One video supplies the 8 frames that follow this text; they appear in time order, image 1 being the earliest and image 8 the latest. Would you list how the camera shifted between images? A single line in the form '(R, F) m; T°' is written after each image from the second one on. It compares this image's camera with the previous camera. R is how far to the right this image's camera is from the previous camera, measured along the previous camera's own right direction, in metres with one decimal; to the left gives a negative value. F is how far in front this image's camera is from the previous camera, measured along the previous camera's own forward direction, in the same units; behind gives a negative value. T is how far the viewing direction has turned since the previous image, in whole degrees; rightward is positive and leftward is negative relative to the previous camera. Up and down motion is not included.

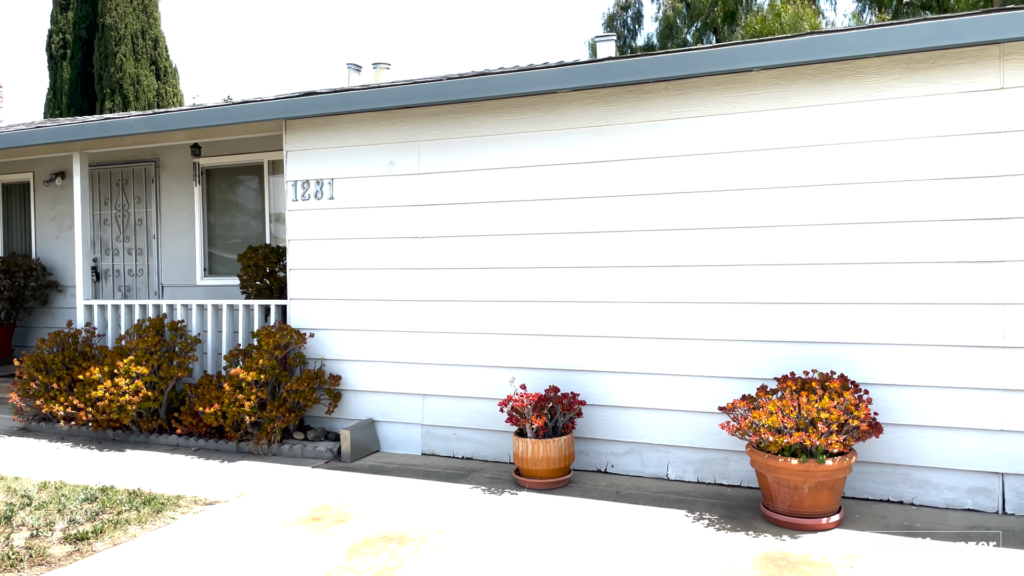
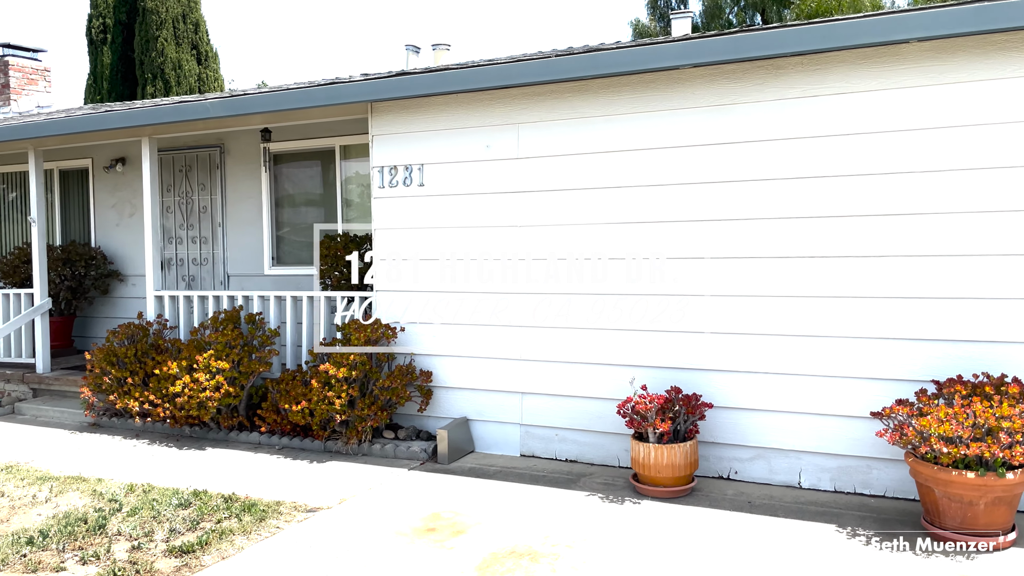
(-0.5, +0.4) m; -1°
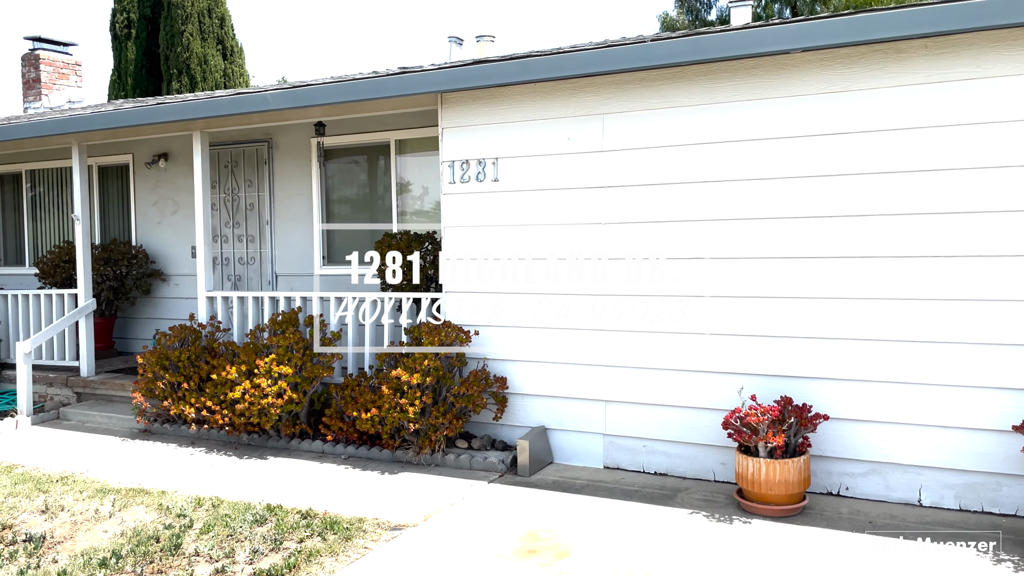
(-0.4, +0.3) m; -1°
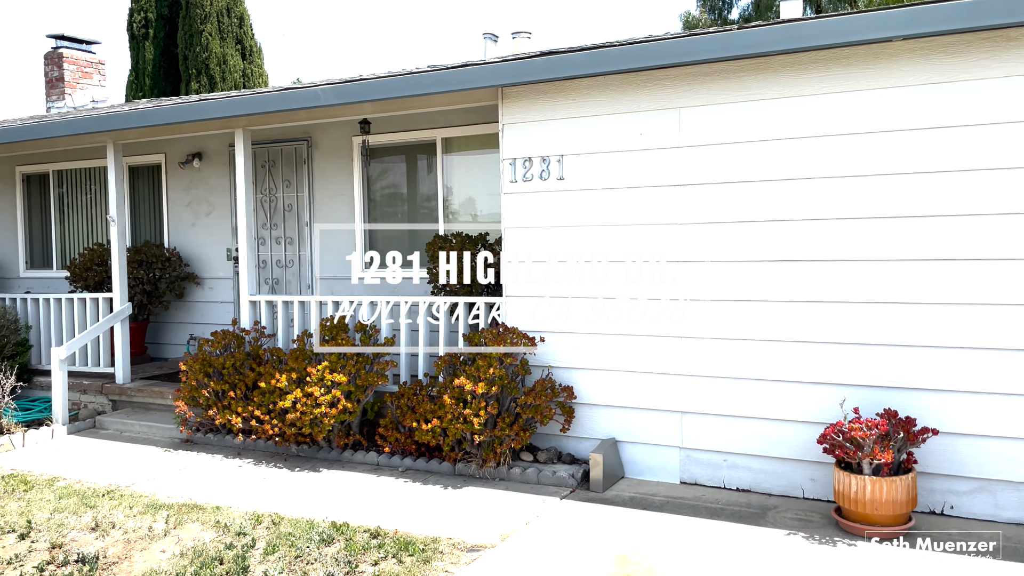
(-0.4, +0.2) m; 0°
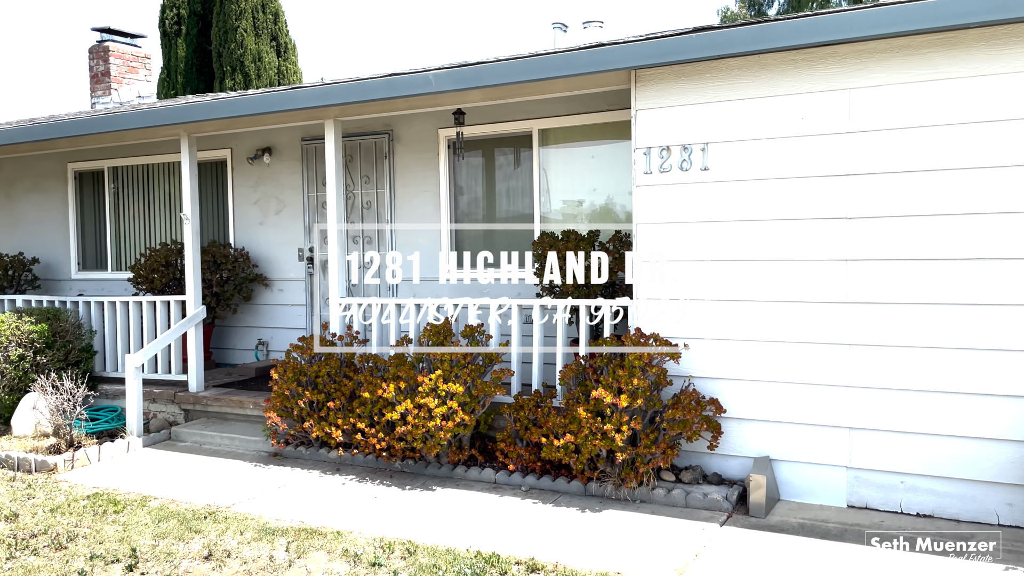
(-0.7, +0.4) m; -1°
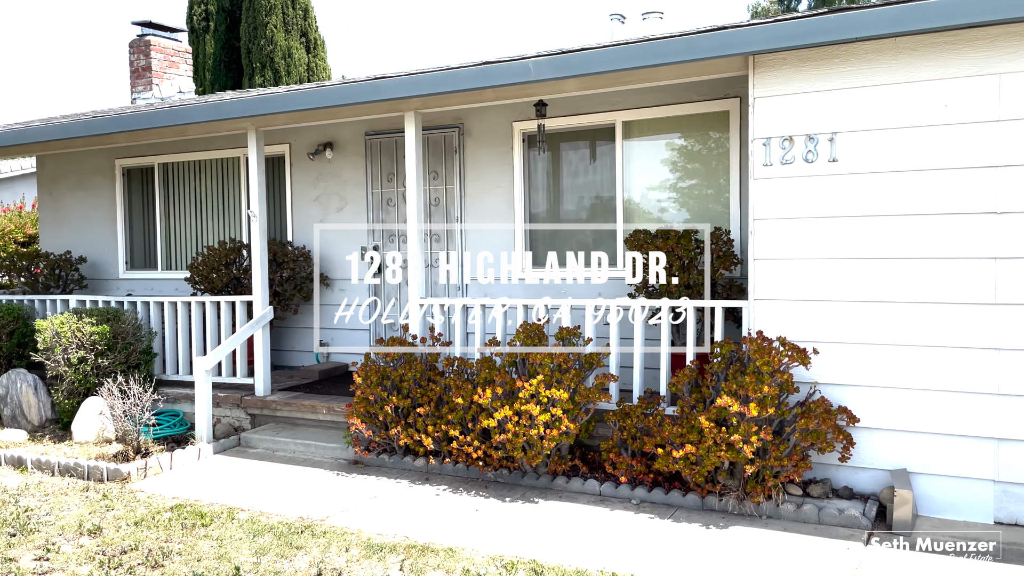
(-0.5, +0.3) m; -1°
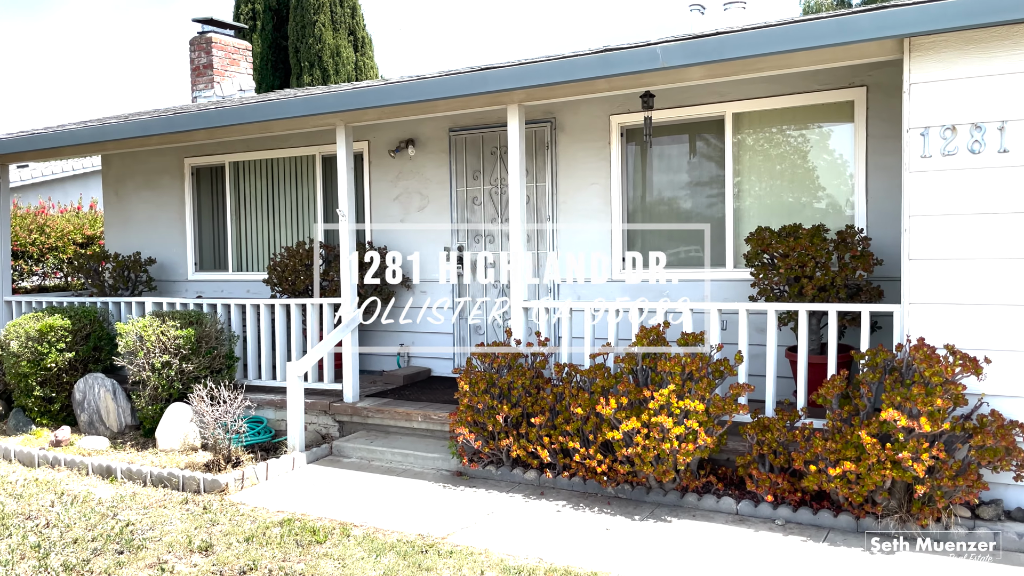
(-0.5, +0.3) m; -2°
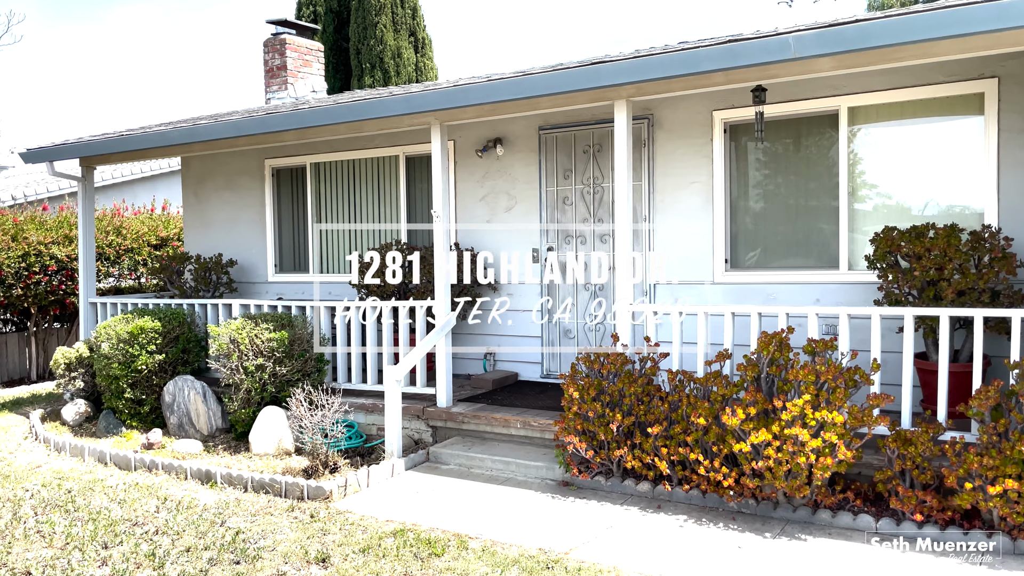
(-0.4, +0.2) m; -3°
